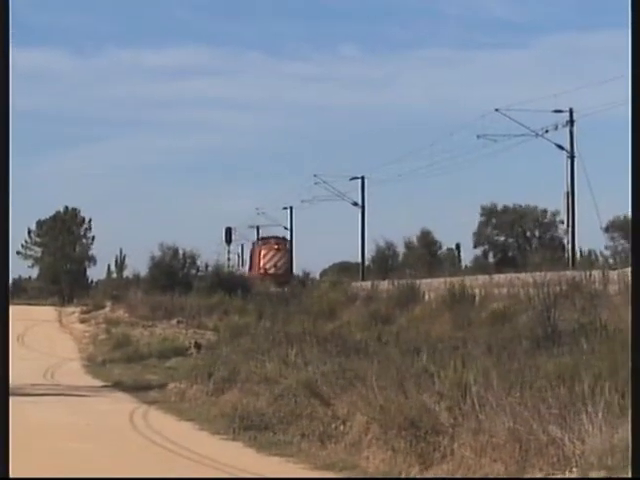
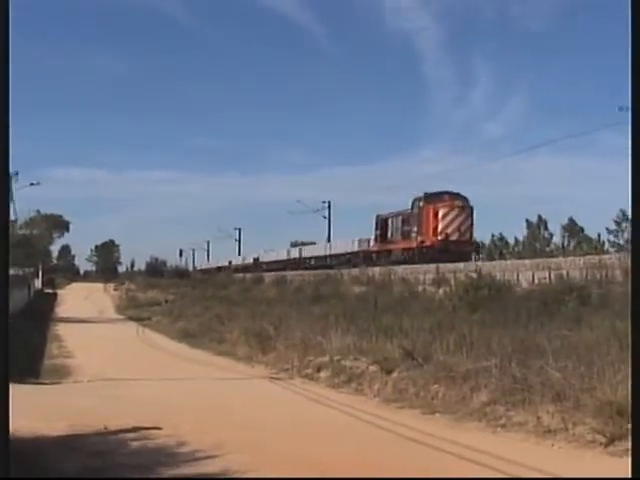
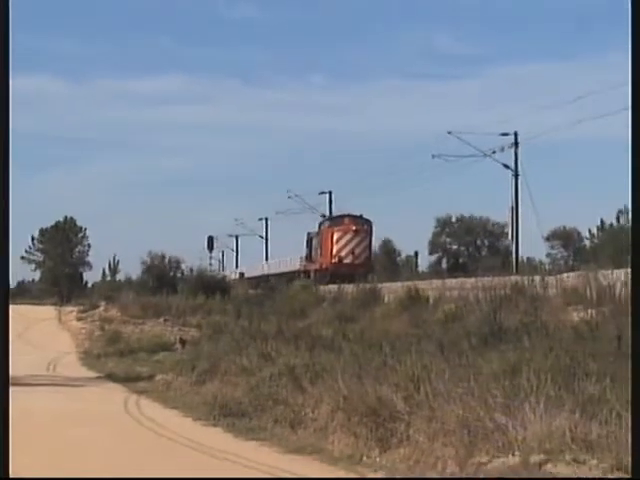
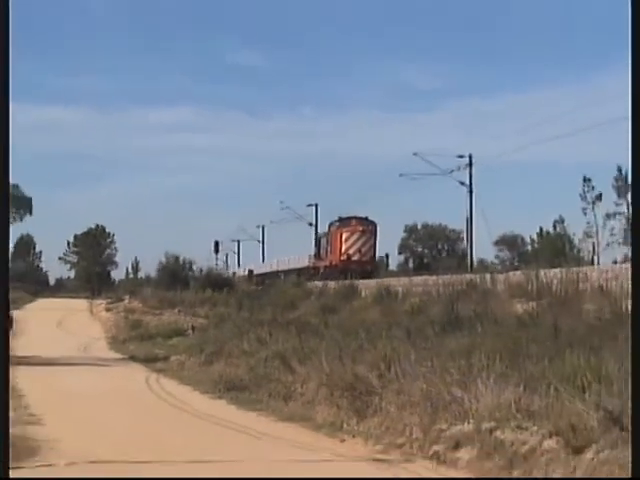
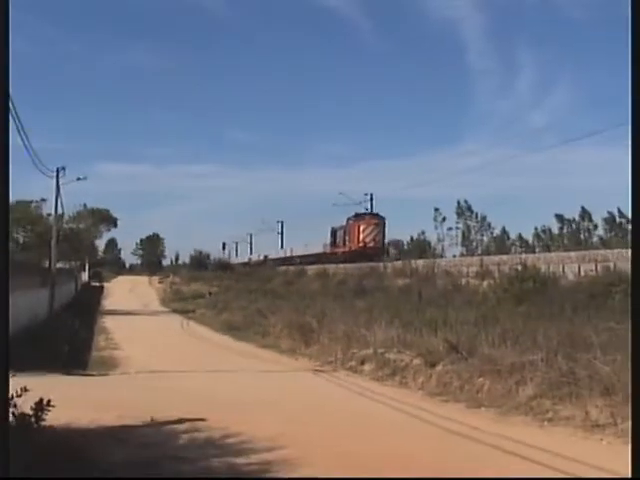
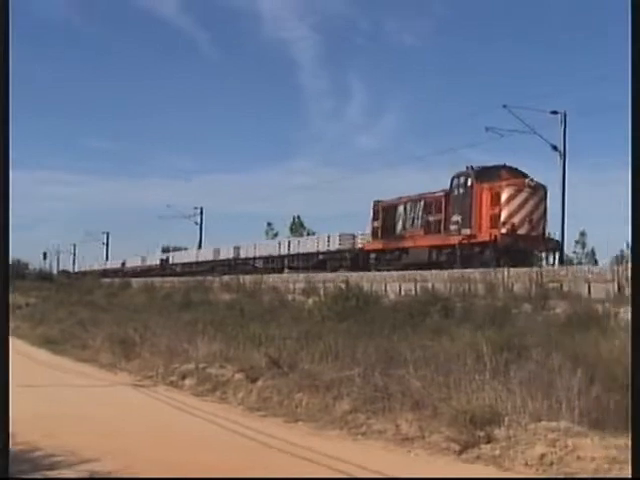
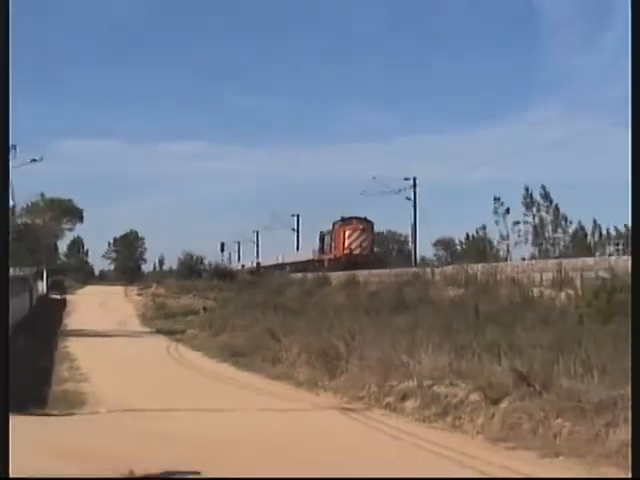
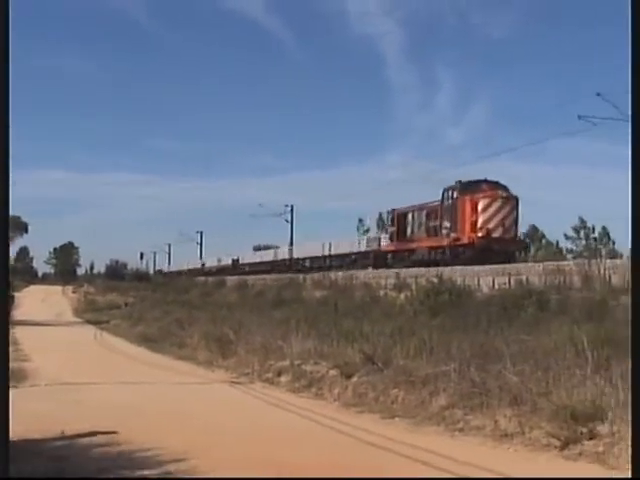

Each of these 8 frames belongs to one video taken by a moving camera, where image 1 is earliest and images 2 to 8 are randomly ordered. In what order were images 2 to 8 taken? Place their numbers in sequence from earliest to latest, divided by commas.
3, 4, 7, 5, 2, 8, 6
